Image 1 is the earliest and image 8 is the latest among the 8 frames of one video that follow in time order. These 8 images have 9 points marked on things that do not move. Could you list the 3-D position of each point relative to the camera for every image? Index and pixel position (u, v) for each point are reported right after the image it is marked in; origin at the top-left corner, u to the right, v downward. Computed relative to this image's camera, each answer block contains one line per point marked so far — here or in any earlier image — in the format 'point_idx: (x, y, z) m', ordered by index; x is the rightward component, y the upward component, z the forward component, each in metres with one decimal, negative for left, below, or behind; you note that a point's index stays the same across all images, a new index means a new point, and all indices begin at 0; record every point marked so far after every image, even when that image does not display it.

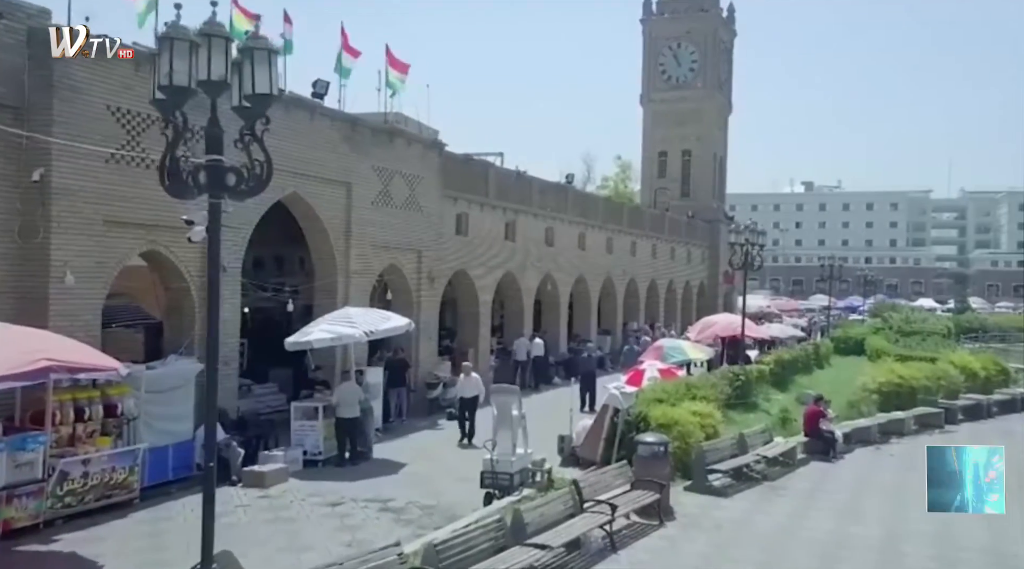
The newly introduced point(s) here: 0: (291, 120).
0: (-3.3, +2.5, +15.4) m
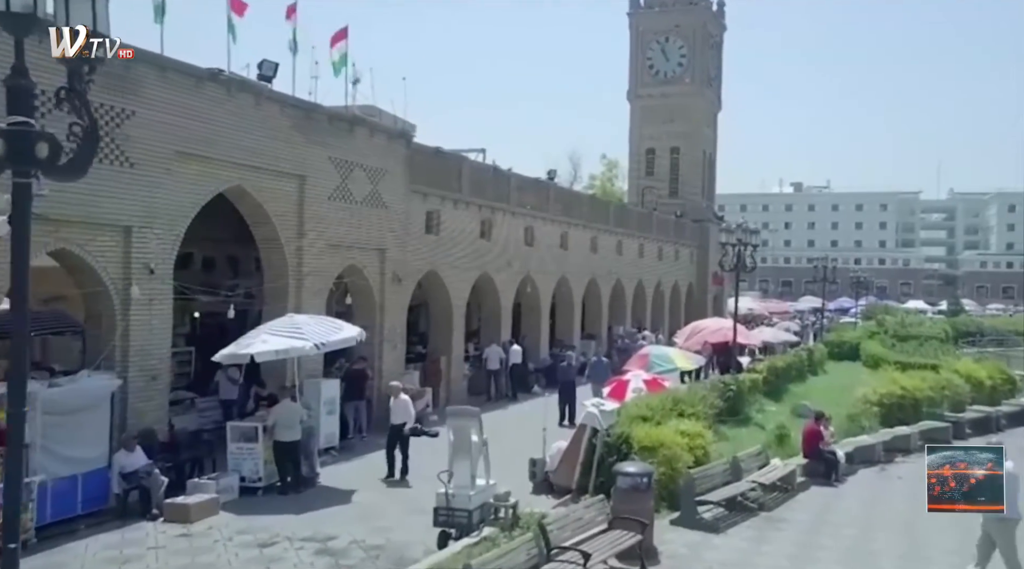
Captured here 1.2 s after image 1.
0: (-3.7, +2.5, +13.8) m
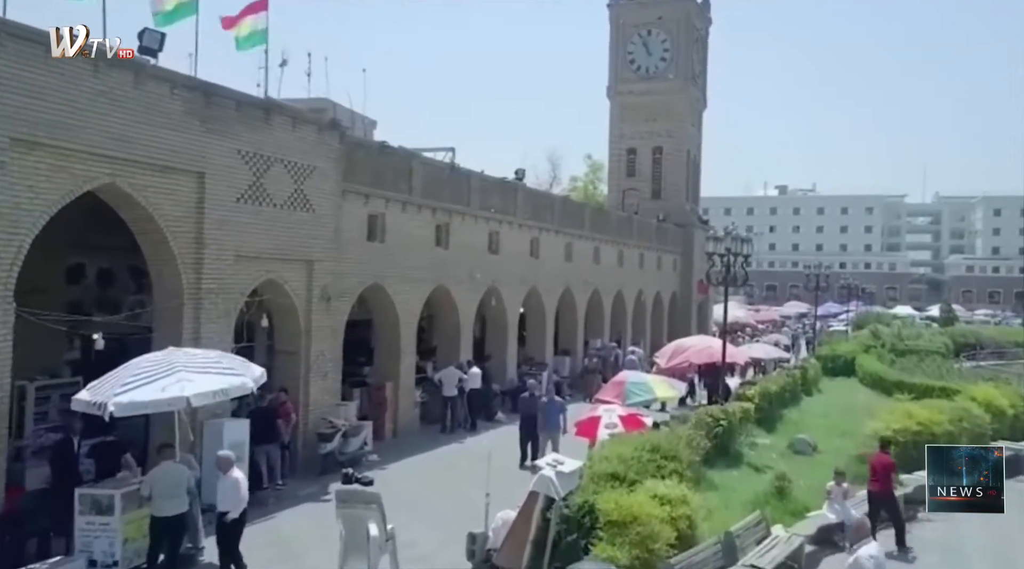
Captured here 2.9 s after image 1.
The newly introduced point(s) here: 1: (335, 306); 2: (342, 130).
0: (-4.4, +2.2, +11.1) m
1: (-2.8, -0.3, +15.9) m
2: (-2.6, +2.4, +15.7) m
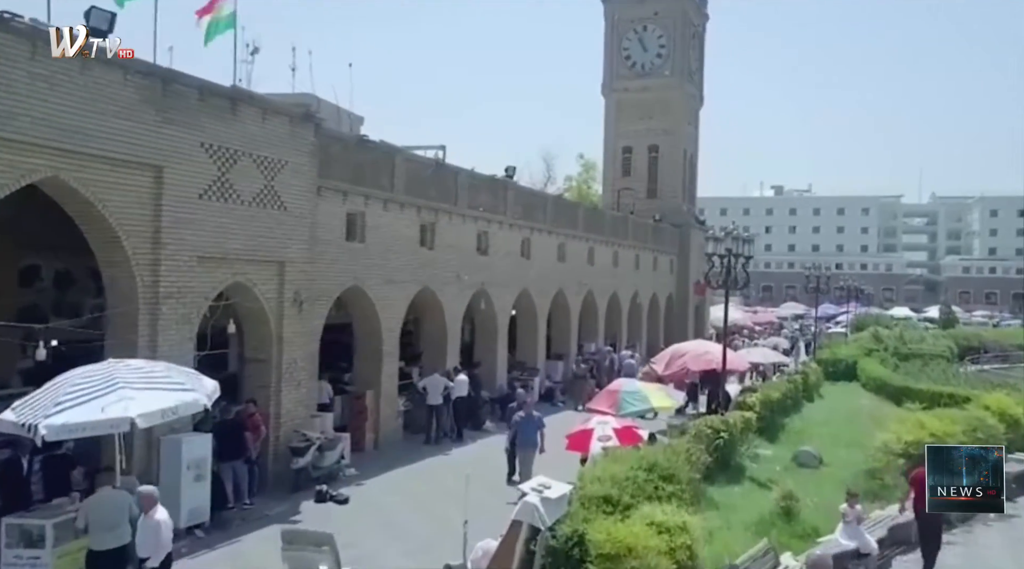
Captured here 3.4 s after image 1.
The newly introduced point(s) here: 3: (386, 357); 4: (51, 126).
0: (-4.6, +2.2, +10.1) m
1: (-3.0, -0.4, +14.8) m
2: (-2.8, +2.4, +14.7) m
3: (-2.2, -1.3, +17.9) m
4: (-4.6, +1.6, +10.1) m
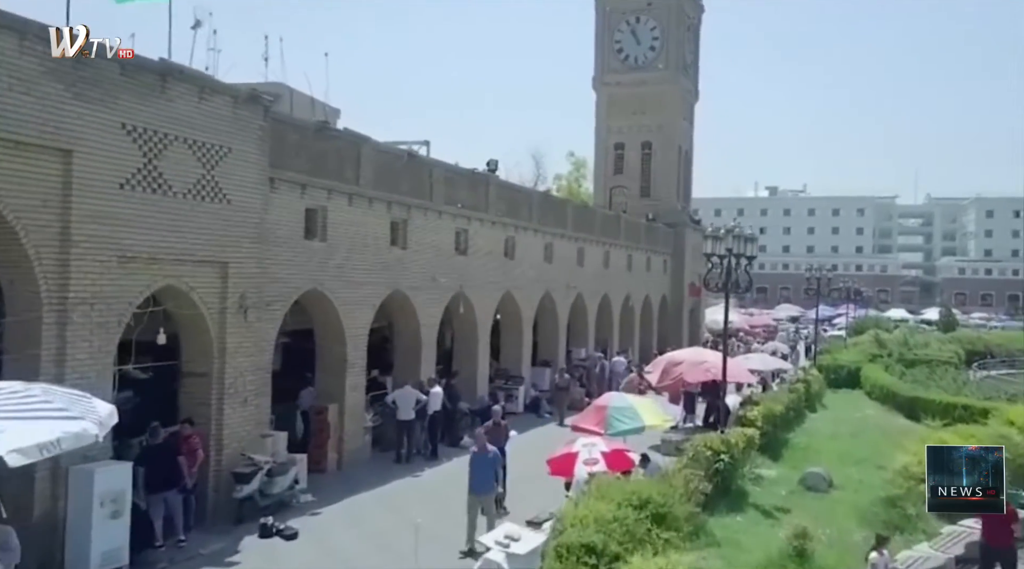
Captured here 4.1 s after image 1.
0: (-4.9, +2.1, +8.4) m
1: (-3.3, -0.4, +13.2) m
2: (-3.2, +2.3, +13.1) m
3: (-2.6, -1.3, +16.2) m
4: (-4.9, +1.5, +8.4) m
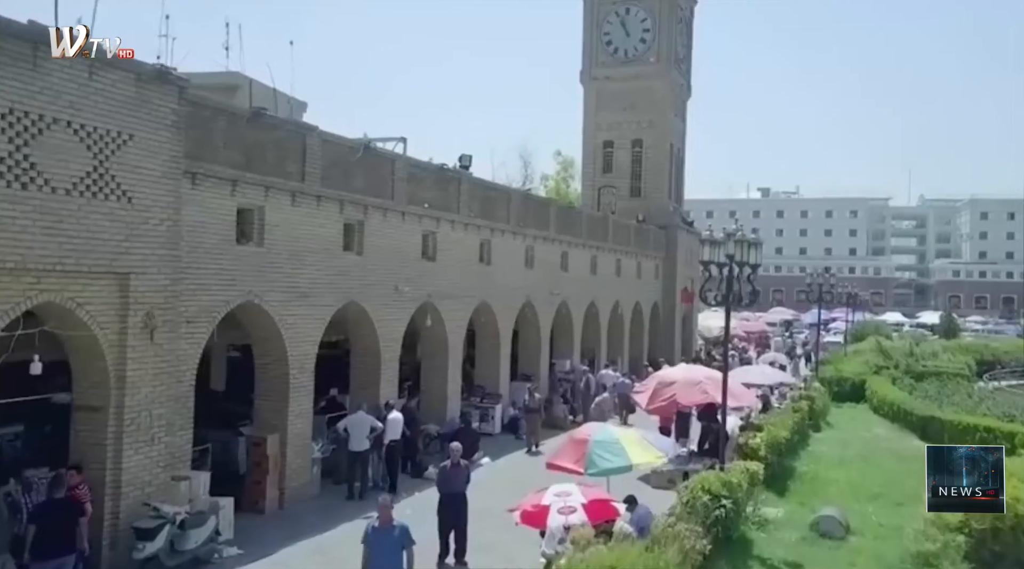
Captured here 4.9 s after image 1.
0: (-5.3, +2.0, +6.3) m
1: (-3.7, -0.6, +11.1) m
2: (-3.6, +2.2, +11.0) m
3: (-3.0, -1.5, +14.1) m
4: (-5.3, +1.4, +6.3) m
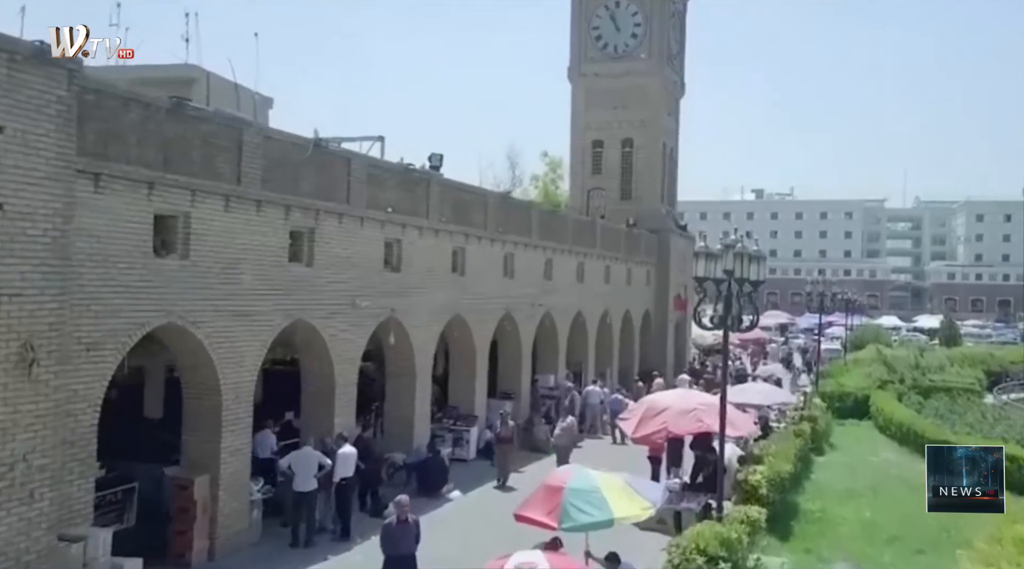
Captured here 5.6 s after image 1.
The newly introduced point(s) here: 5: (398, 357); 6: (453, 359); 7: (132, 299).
0: (-5.6, +1.8, +4.4) m
1: (-4.1, -0.8, +9.2) m
2: (-4.0, +2.0, +9.1) m
3: (-3.4, -1.7, +12.3) m
4: (-5.6, +1.2, +4.4) m
5: (-1.9, -1.2, +17.0) m
6: (-1.1, -1.5, +19.9) m
7: (-3.9, -0.2, +10.6) m
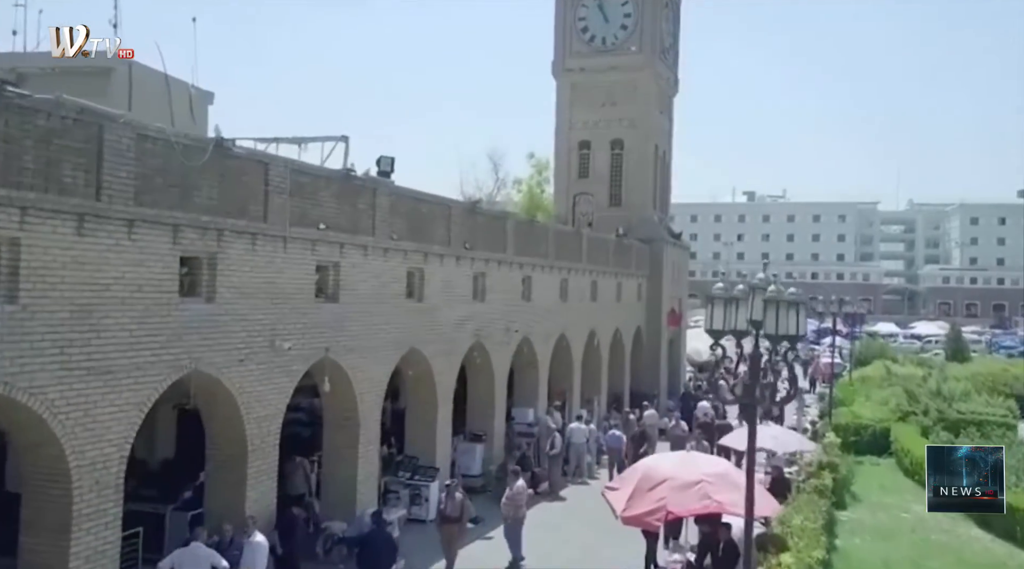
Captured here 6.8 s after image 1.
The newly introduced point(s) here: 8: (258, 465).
0: (-6.0, +1.4, +1.3) m
1: (-4.5, -1.2, +6.1) m
2: (-4.4, +1.5, +6.0) m
3: (-3.9, -2.1, +9.2) m
4: (-6.0, +0.8, +1.3) m
5: (-2.4, -1.6, +14.0) m
6: (-1.7, -1.9, +16.9) m
7: (-4.3, -0.6, +7.5) m
8: (-2.9, -2.1, +11.7) m
